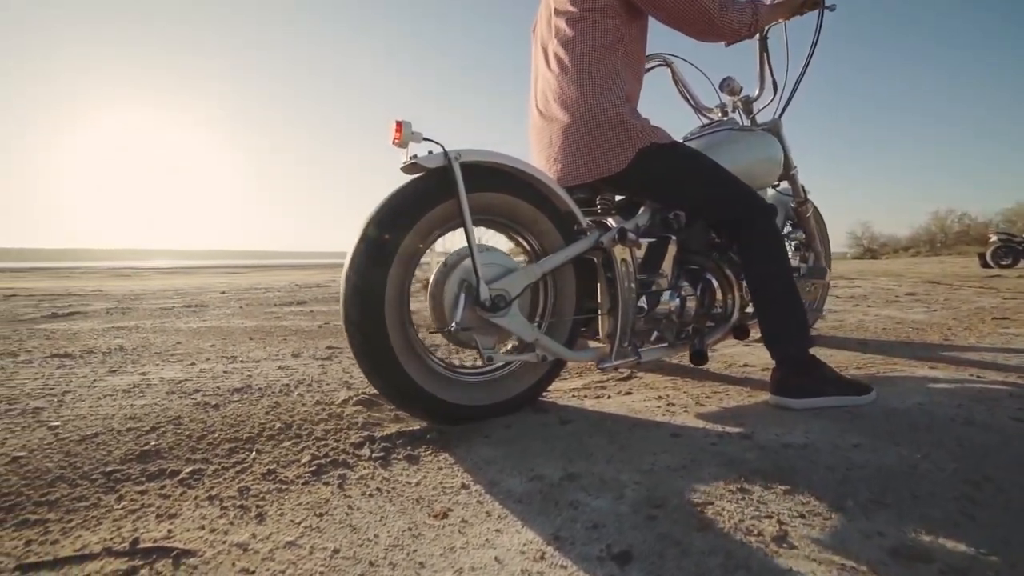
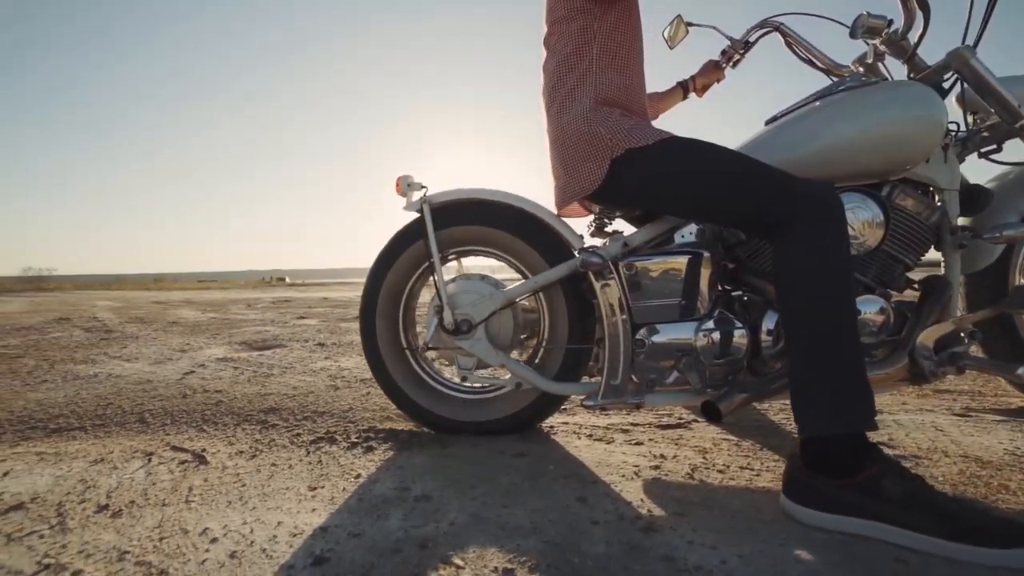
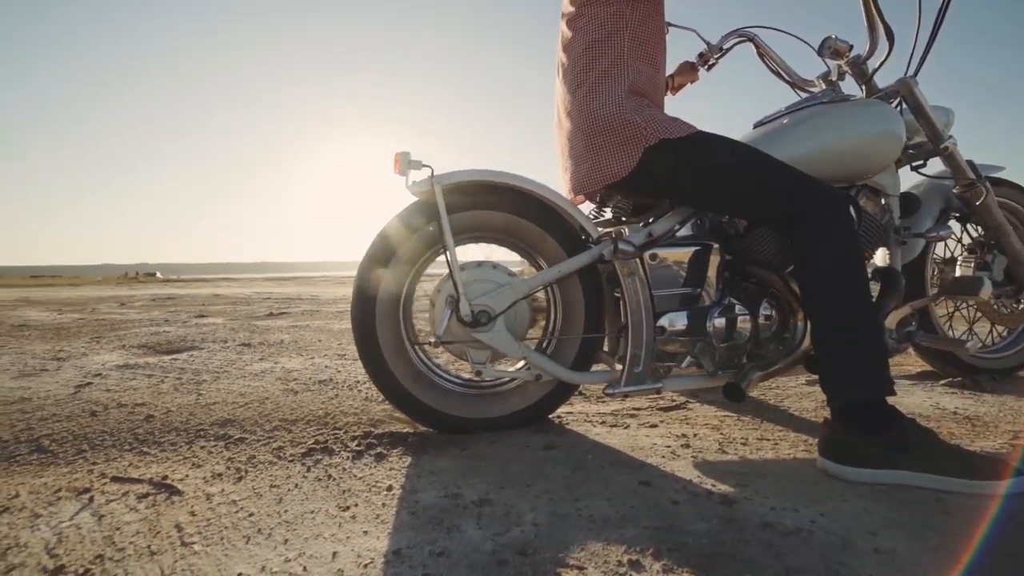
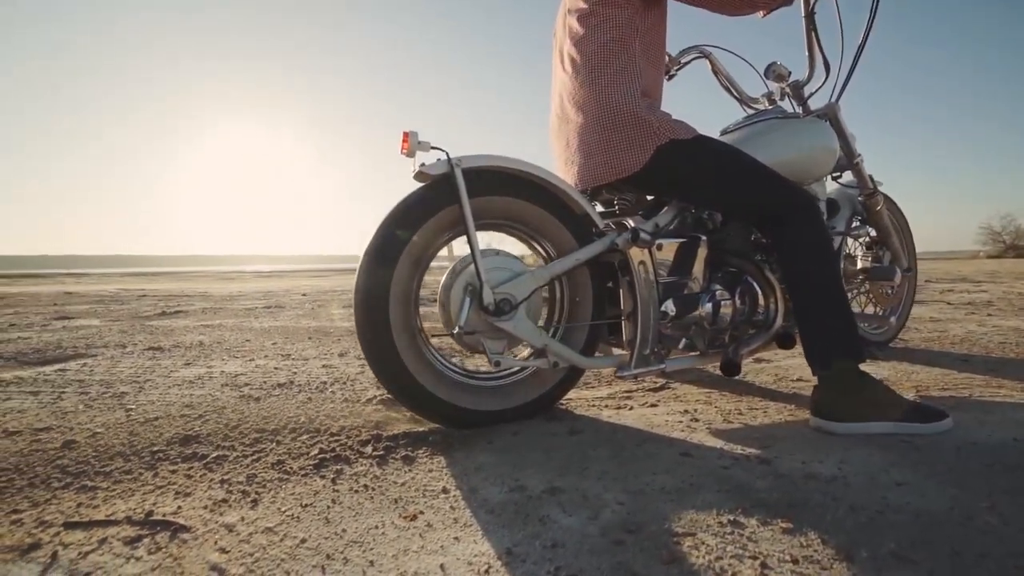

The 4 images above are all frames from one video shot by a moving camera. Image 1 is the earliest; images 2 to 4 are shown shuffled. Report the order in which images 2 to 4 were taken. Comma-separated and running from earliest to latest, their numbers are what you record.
4, 3, 2
